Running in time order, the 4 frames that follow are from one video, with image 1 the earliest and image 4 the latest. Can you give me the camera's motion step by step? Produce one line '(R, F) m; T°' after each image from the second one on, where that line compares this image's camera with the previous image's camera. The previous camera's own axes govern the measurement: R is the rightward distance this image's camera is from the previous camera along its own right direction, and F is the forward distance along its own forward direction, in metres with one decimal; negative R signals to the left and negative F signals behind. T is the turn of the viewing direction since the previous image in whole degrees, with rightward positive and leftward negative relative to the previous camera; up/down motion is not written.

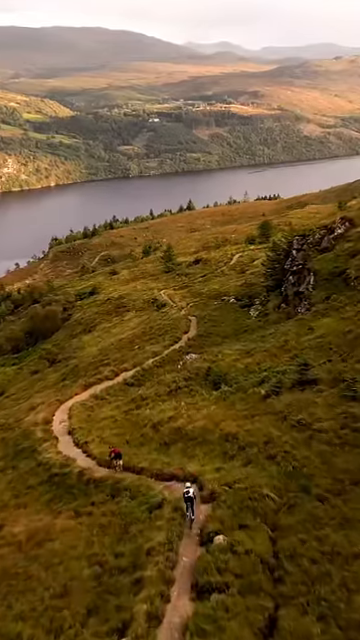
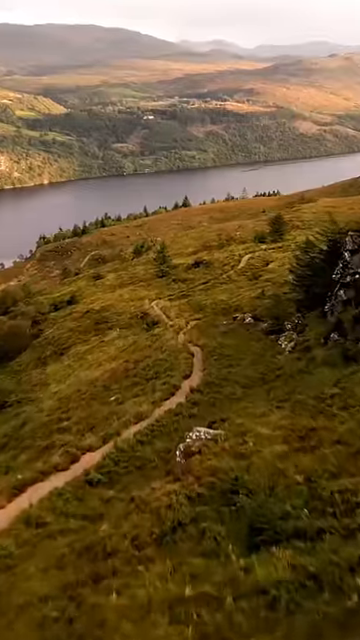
(-0.2, +18.6) m; 0°
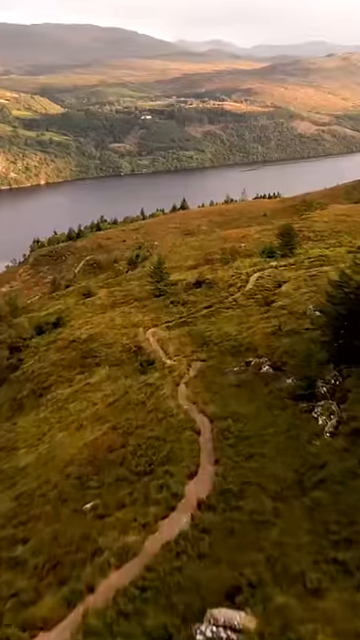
(-0.2, +10.3) m; 0°
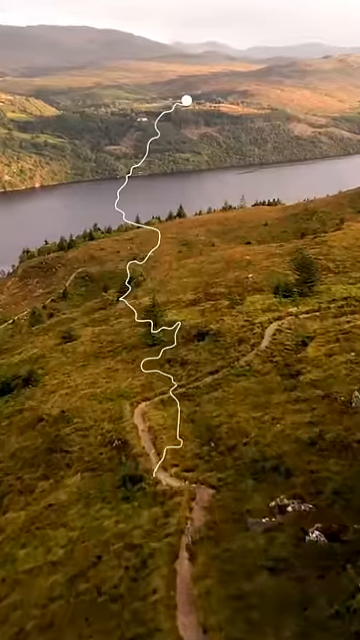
(-0.1, +15.3) m; 0°
